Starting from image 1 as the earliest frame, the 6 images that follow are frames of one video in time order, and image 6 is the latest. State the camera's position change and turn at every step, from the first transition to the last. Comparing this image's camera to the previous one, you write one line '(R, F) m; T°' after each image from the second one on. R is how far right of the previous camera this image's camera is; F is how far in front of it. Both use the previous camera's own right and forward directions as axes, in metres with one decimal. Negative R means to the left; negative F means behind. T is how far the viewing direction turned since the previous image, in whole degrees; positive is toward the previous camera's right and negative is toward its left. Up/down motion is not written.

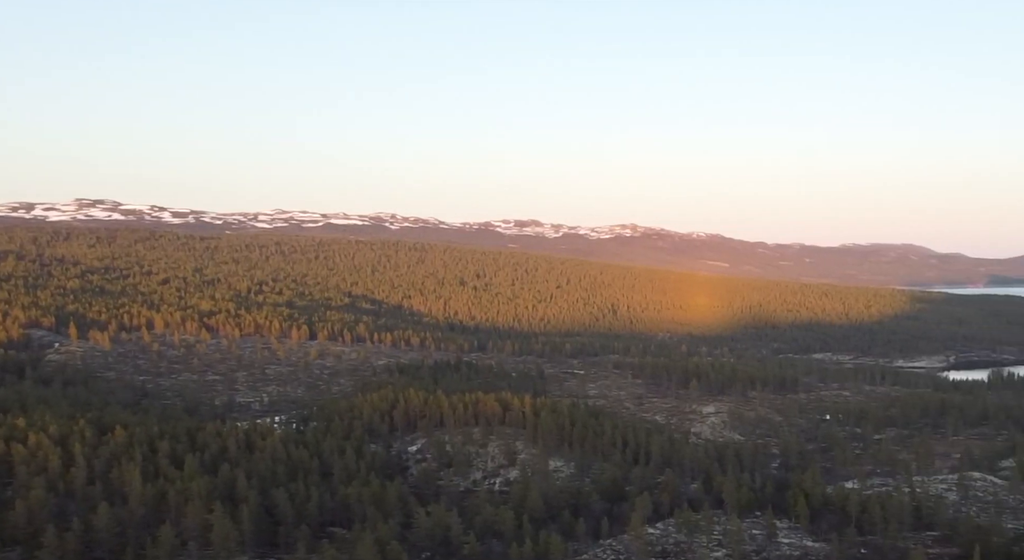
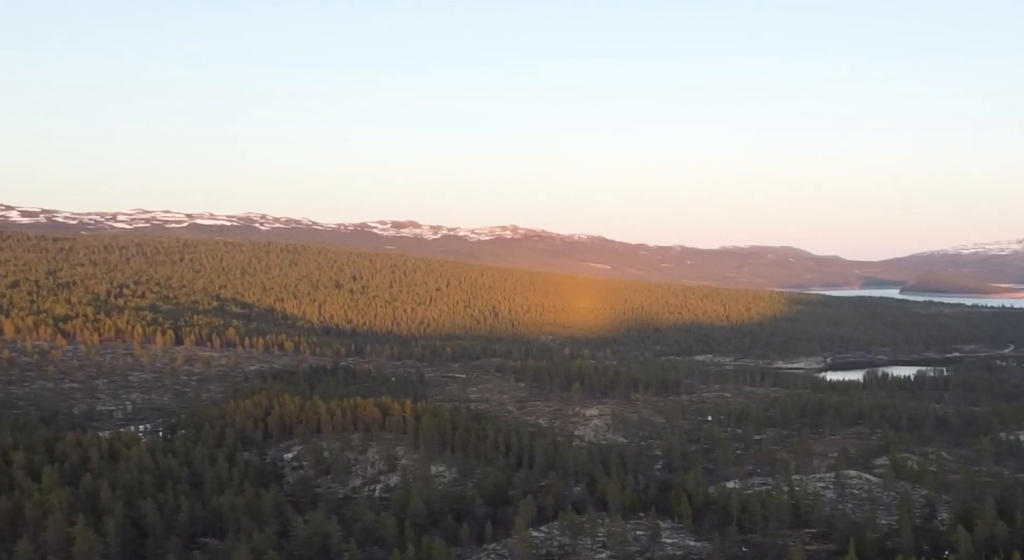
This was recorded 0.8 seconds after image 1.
(-0.1, +1.9) m; +8°
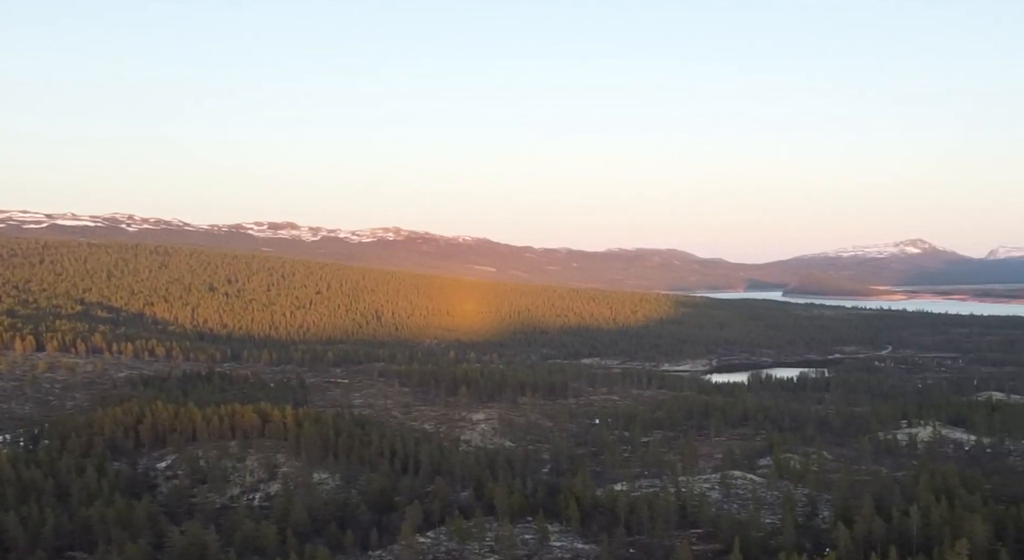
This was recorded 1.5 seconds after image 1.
(+0.1, +1.6) m; +7°
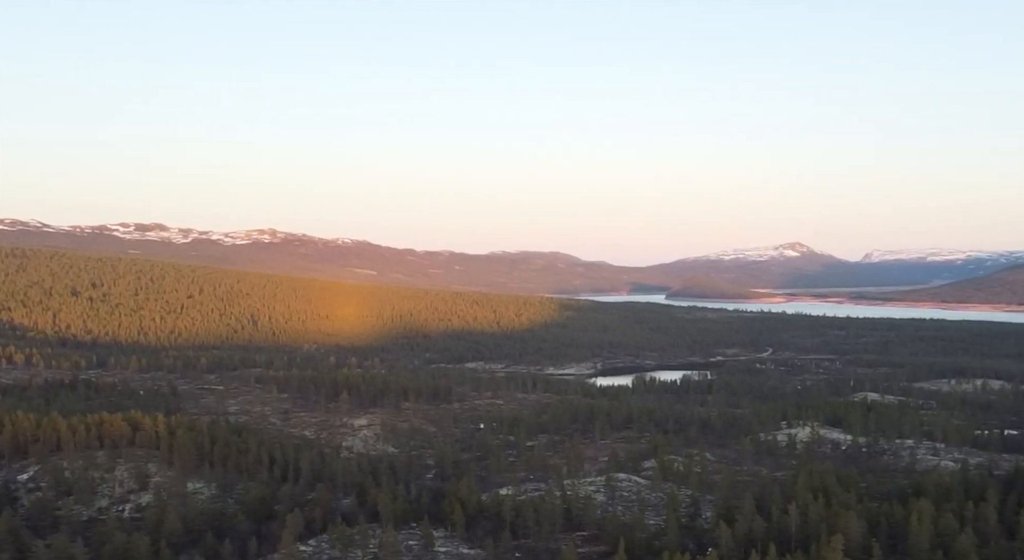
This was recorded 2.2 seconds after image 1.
(+0.3, +1.4) m; +7°
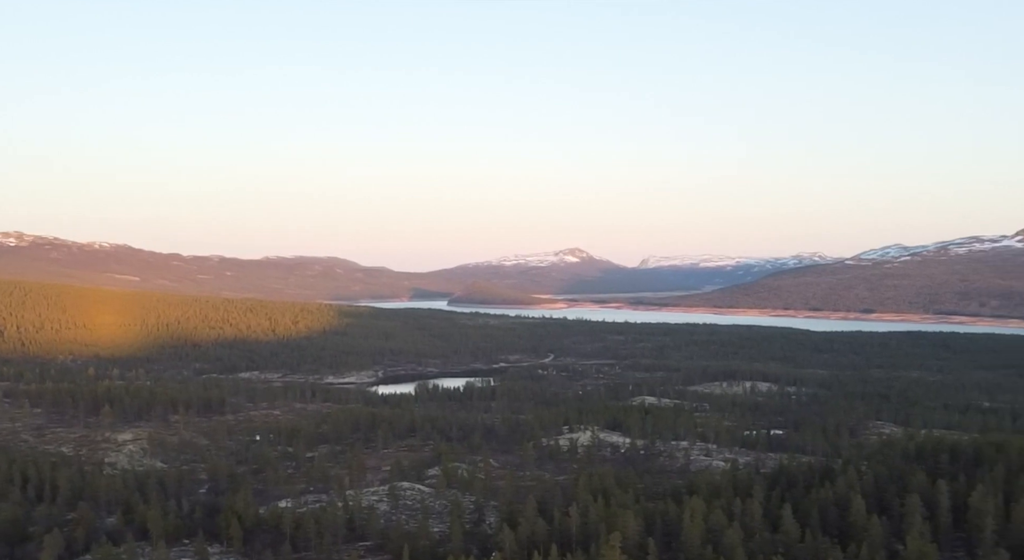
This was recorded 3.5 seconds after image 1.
(+1.1, +1.8) m; +12°
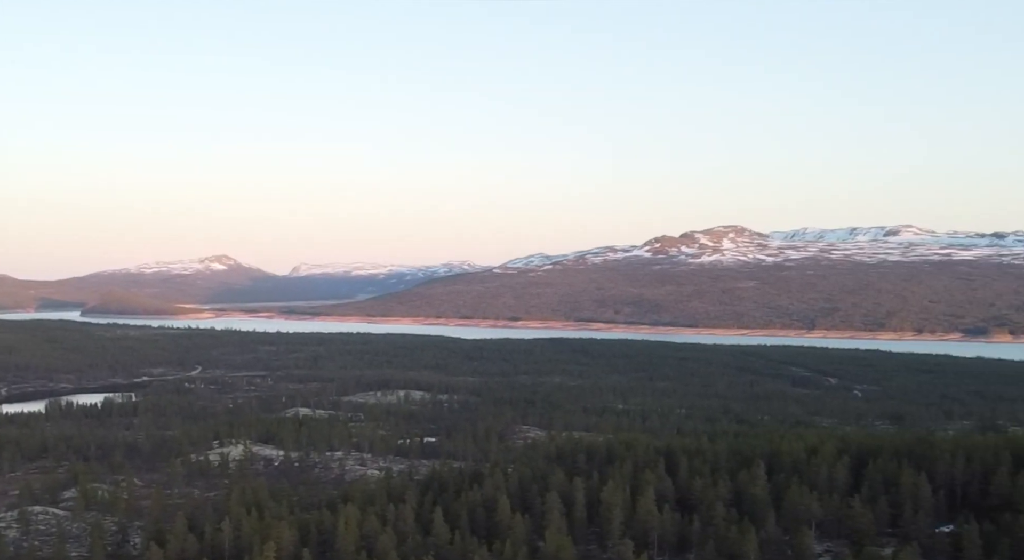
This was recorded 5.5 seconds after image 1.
(+4.1, +0.4) m; +15°
